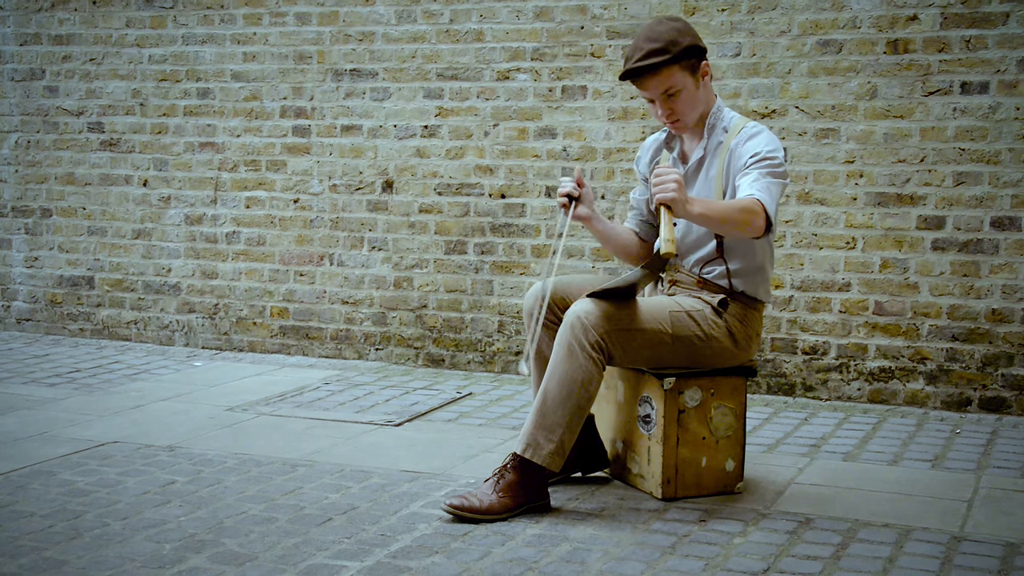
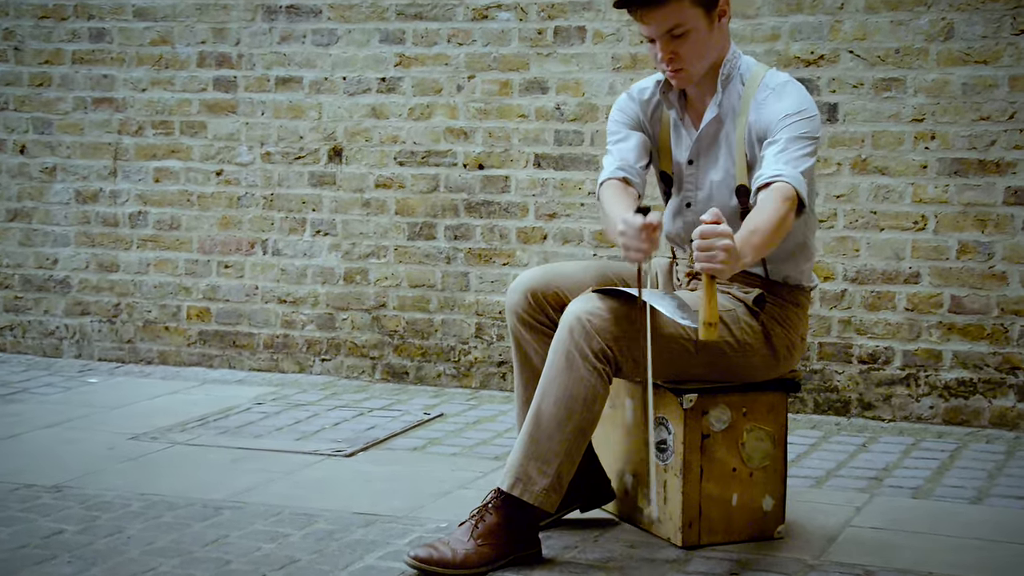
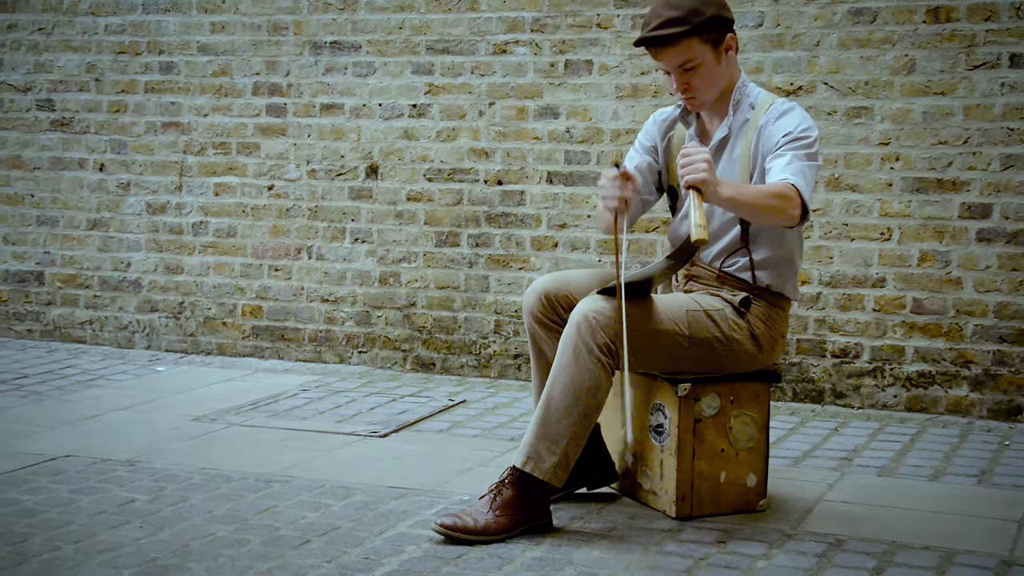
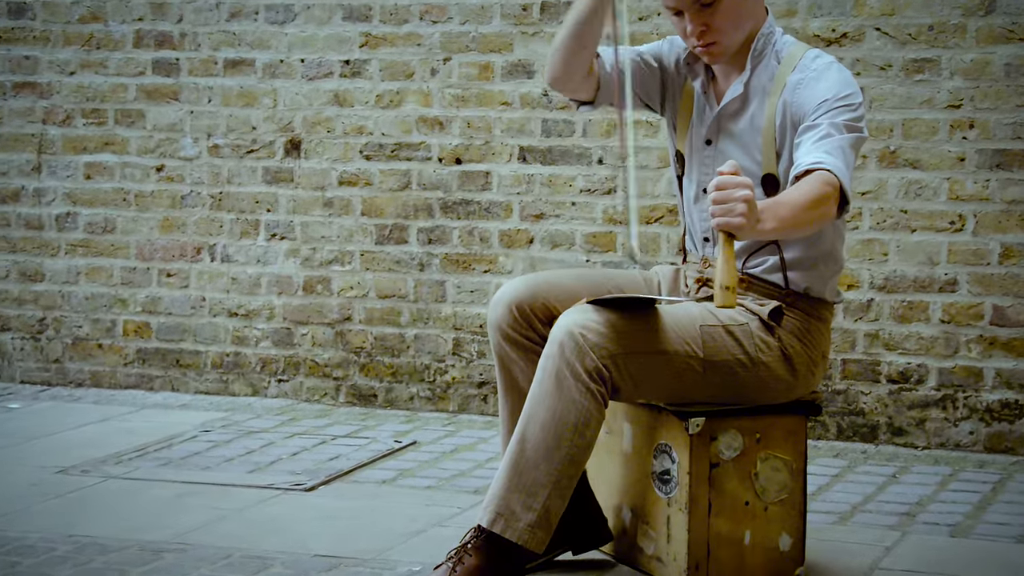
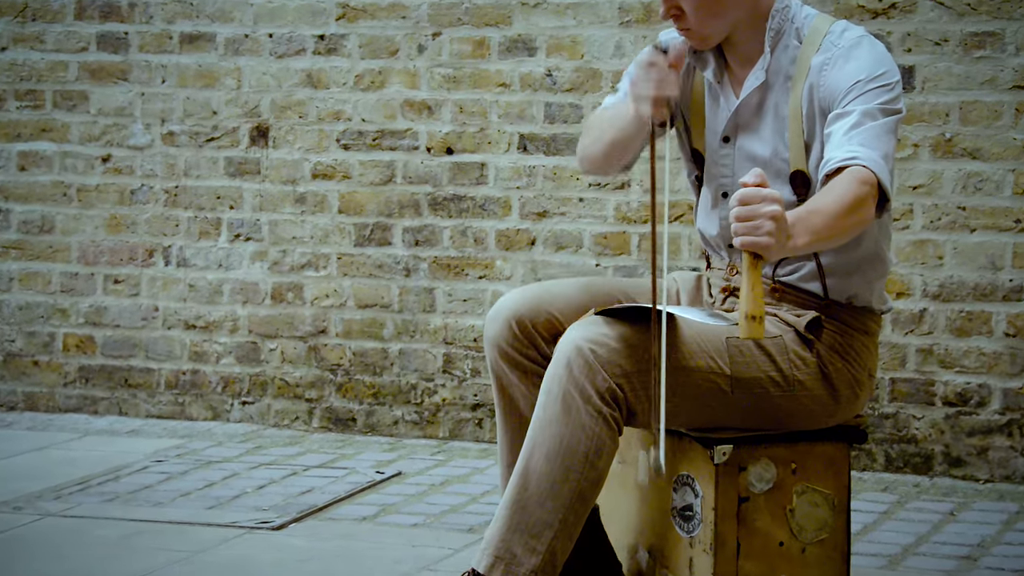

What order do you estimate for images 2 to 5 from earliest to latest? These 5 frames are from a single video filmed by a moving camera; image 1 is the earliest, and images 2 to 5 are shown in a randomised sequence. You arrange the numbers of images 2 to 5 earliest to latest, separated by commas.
3, 2, 4, 5
